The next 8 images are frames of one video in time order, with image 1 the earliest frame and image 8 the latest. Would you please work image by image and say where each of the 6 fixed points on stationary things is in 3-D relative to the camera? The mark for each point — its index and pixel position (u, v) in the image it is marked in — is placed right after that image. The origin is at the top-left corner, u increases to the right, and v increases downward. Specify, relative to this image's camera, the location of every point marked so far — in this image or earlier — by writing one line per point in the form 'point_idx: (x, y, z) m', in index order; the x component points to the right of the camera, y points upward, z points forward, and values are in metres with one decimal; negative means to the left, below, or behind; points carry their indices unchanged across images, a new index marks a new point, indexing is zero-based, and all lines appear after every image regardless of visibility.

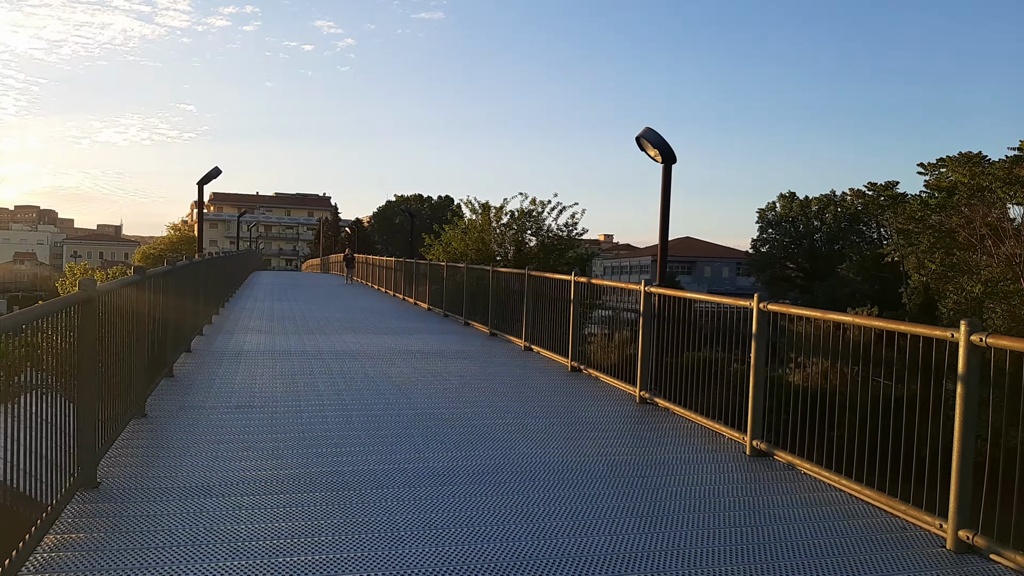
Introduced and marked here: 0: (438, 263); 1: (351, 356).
0: (-1.6, +0.5, +16.6) m
1: (-2.1, -0.9, +9.8) m
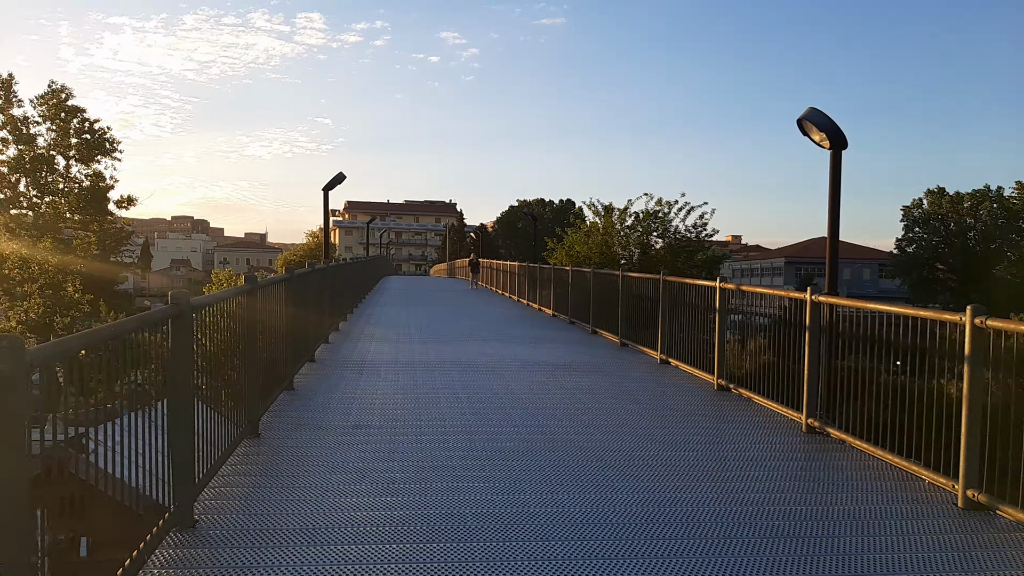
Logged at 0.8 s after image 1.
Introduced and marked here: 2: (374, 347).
0: (+1.1, +0.4, +16.0) m
1: (-0.5, -1.0, +9.4) m
2: (-2.1, -0.9, +11.6) m
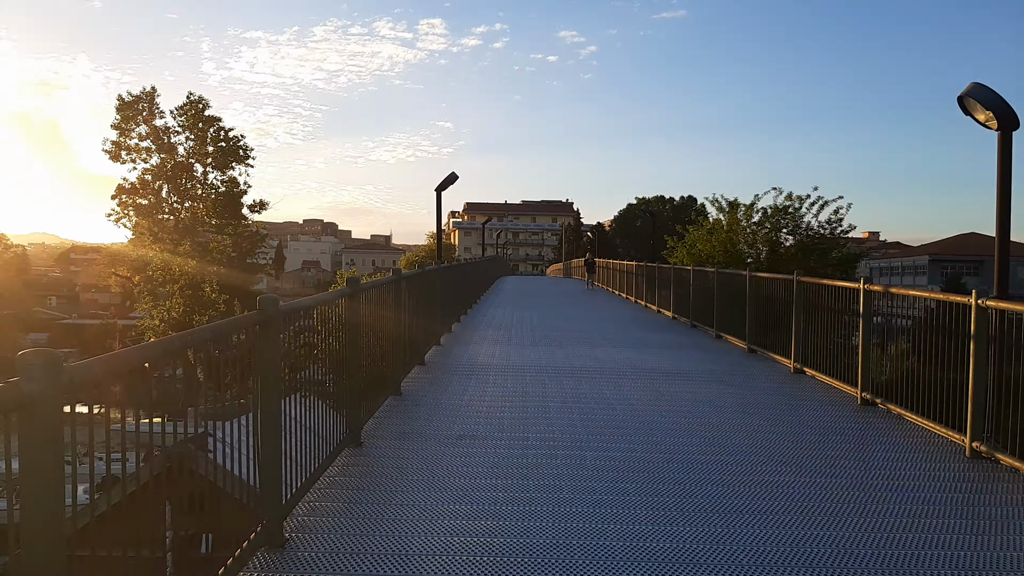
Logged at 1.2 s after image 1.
0: (+3.4, +0.4, +15.3) m
1: (+0.8, -1.0, +9.0) m
2: (-0.4, -1.0, +11.4) m
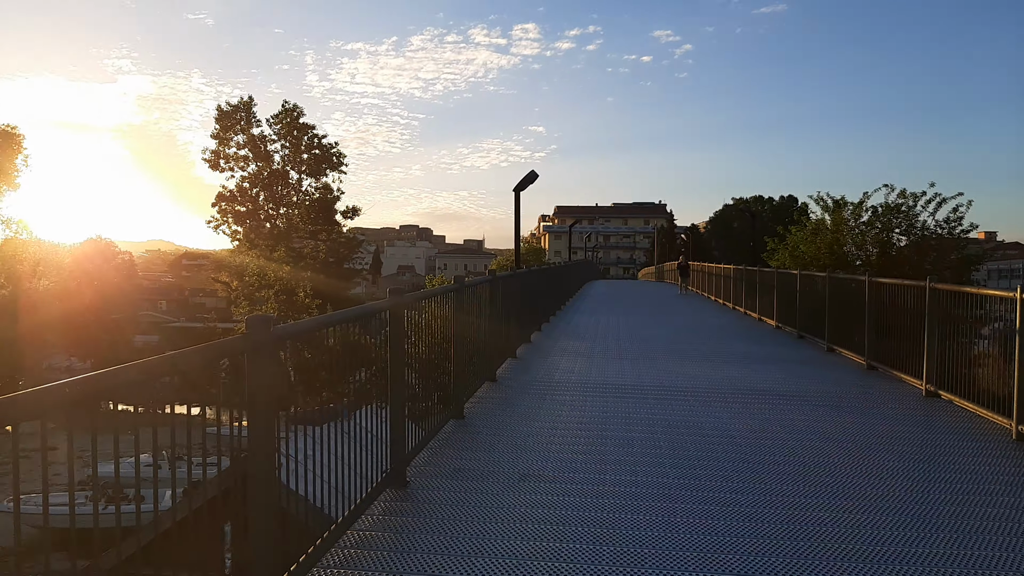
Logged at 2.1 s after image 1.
0: (+5.0, +0.3, +14.0) m
1: (+1.7, -1.1, +8.1) m
2: (+0.8, -1.0, +10.6) m
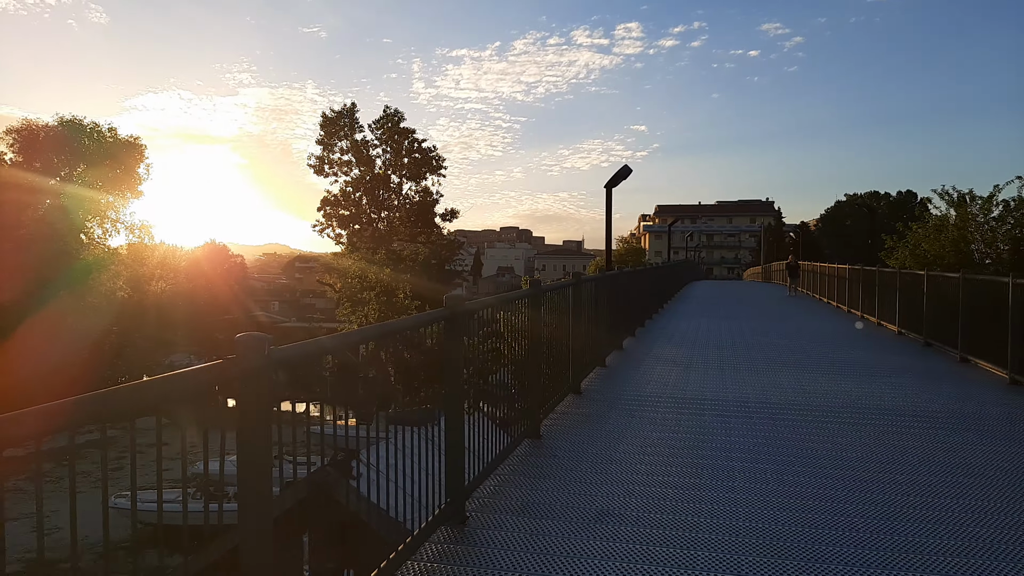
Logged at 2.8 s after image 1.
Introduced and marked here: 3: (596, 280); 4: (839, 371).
0: (+6.6, +0.3, +12.7) m
1: (+2.6, -1.1, +7.3) m
2: (+2.0, -1.1, +9.9) m
3: (+1.2, +0.1, +10.6) m
4: (+4.1, -1.0, +9.6) m
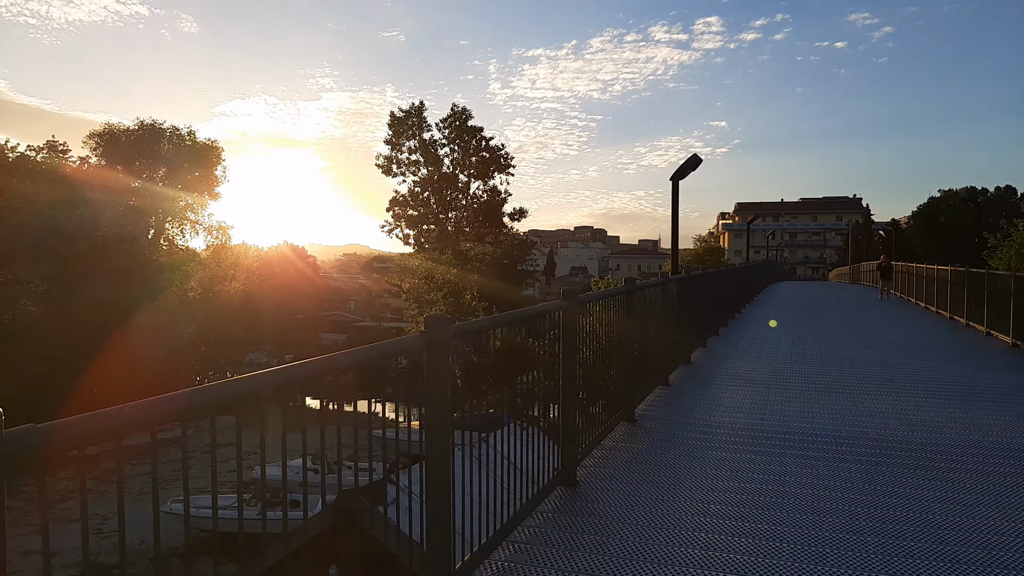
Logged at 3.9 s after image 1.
0: (+7.5, +0.2, +11.1) m
1: (+3.0, -1.2, +6.1) m
2: (+2.6, -1.1, +8.8) m
3: (+1.9, +0.1, +9.6) m
4: (+4.7, -1.1, +8.3) m
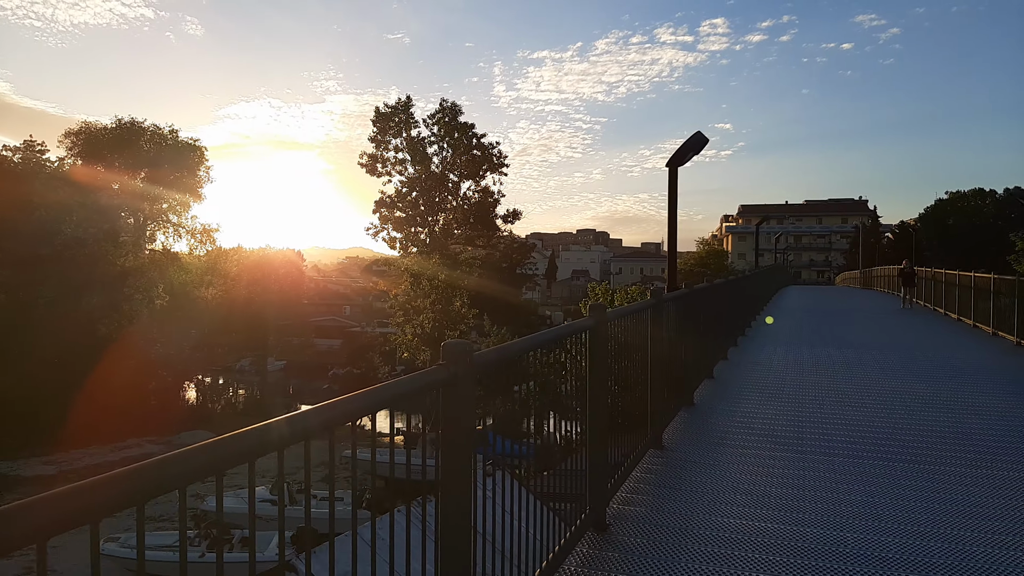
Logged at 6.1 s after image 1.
0: (+7.1, 0.0, +9.2) m
1: (+2.5, -1.4, +4.2) m
2: (+2.2, -1.3, +6.9) m
3: (+1.5, -0.1, +7.7) m
4: (+4.3, -1.3, +6.4) m
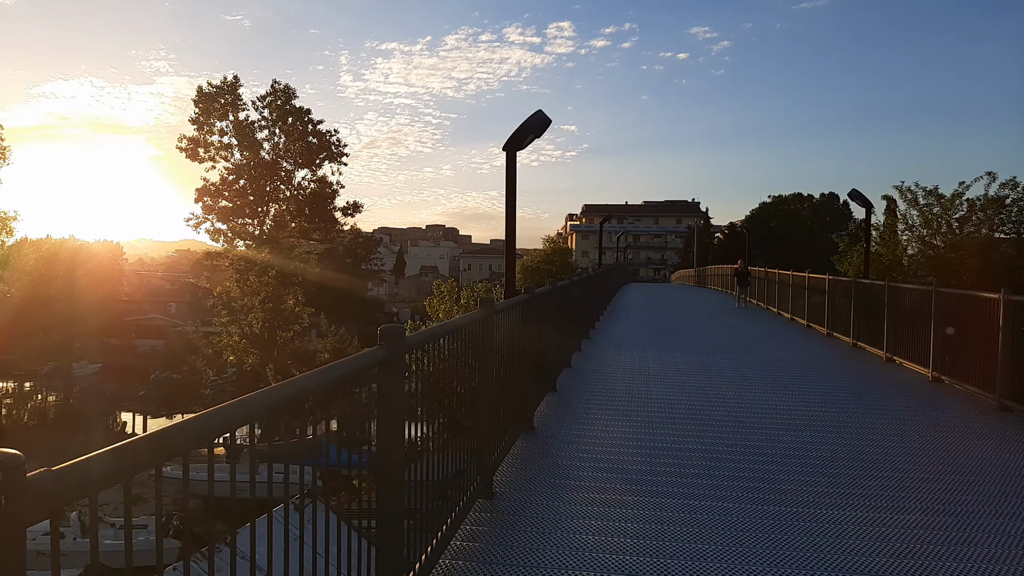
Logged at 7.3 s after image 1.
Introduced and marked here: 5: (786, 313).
0: (+5.1, 0.0, +9.3) m
1: (+1.6, -1.4, +3.5) m
2: (+0.7, -1.3, +6.1) m
3: (-0.1, -0.1, +6.7) m
4: (+2.9, -1.3, +6.0) m
5: (+6.6, -0.6, +17.8) m
